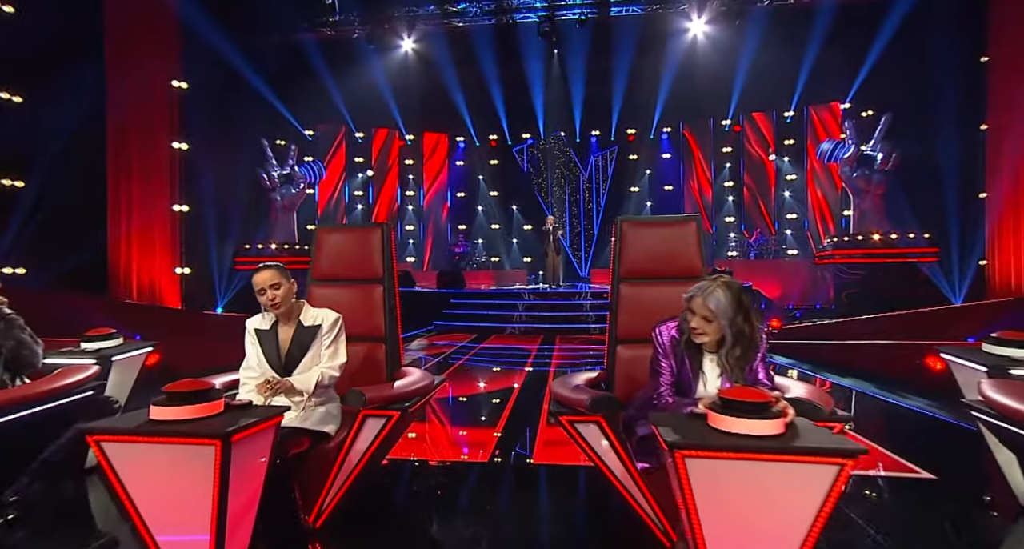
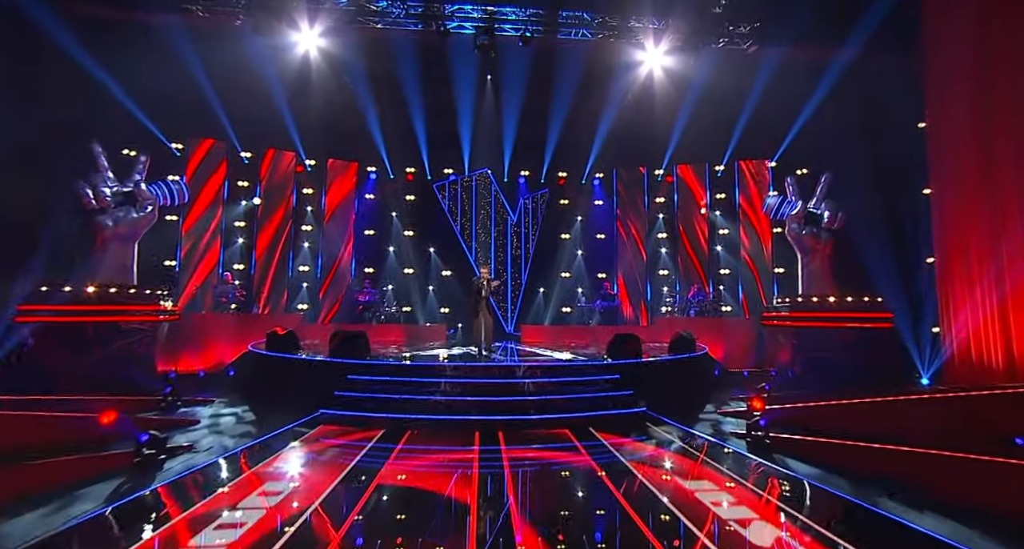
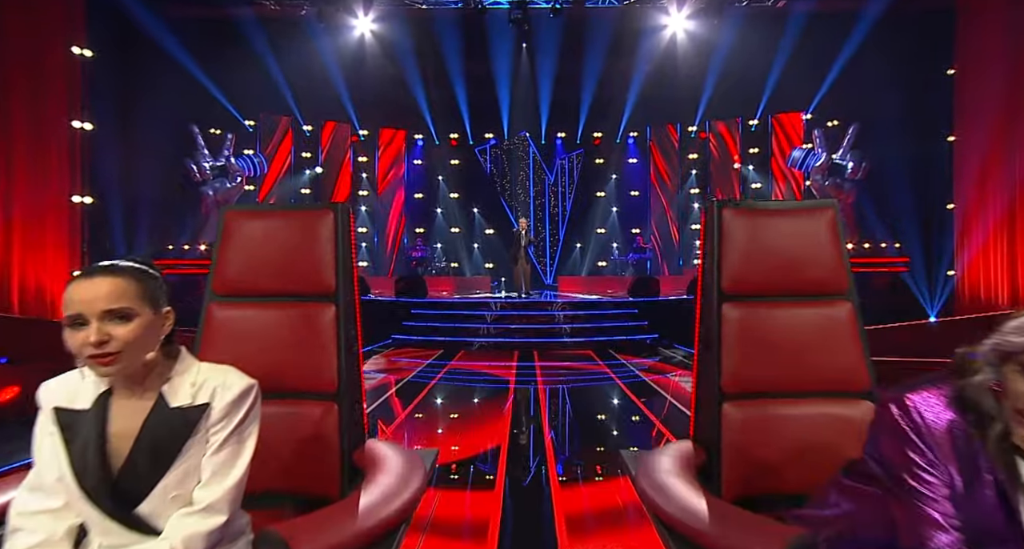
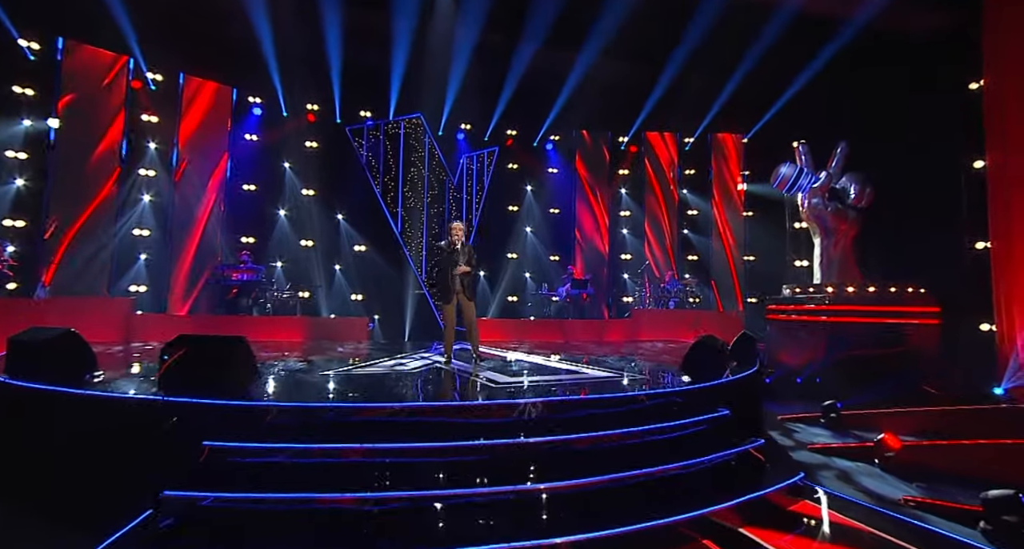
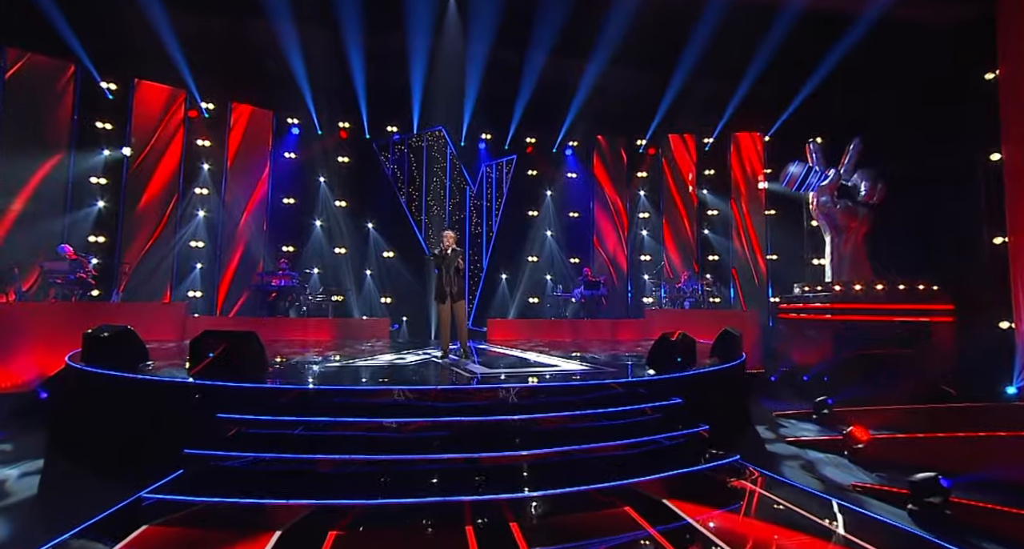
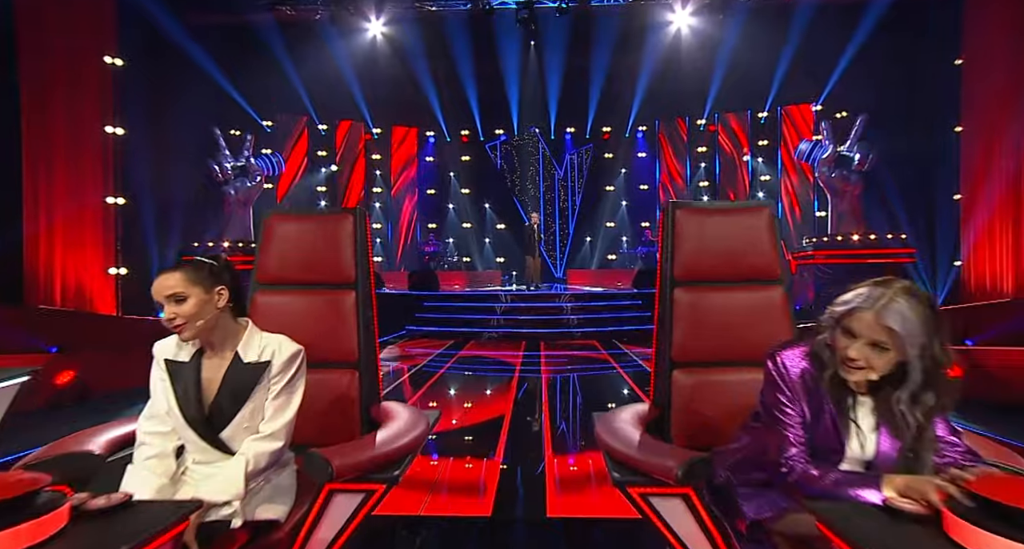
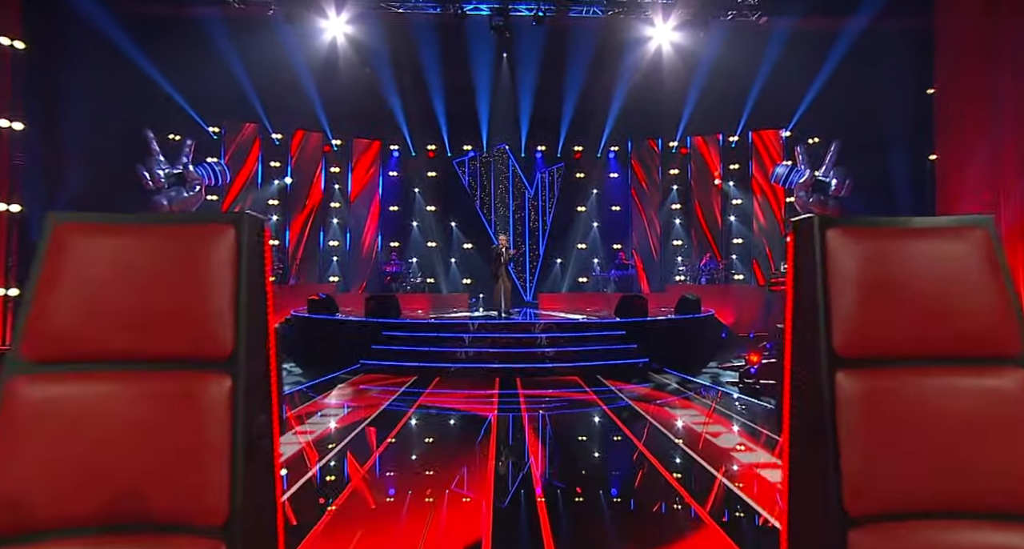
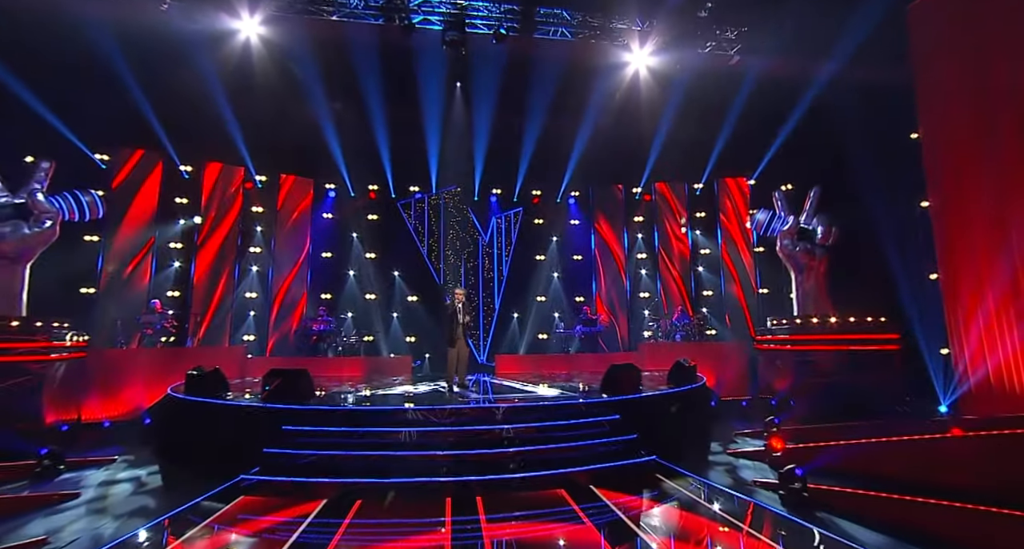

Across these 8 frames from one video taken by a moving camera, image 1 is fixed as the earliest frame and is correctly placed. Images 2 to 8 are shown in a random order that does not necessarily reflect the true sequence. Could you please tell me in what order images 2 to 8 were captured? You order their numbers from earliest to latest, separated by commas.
6, 3, 7, 2, 8, 5, 4
